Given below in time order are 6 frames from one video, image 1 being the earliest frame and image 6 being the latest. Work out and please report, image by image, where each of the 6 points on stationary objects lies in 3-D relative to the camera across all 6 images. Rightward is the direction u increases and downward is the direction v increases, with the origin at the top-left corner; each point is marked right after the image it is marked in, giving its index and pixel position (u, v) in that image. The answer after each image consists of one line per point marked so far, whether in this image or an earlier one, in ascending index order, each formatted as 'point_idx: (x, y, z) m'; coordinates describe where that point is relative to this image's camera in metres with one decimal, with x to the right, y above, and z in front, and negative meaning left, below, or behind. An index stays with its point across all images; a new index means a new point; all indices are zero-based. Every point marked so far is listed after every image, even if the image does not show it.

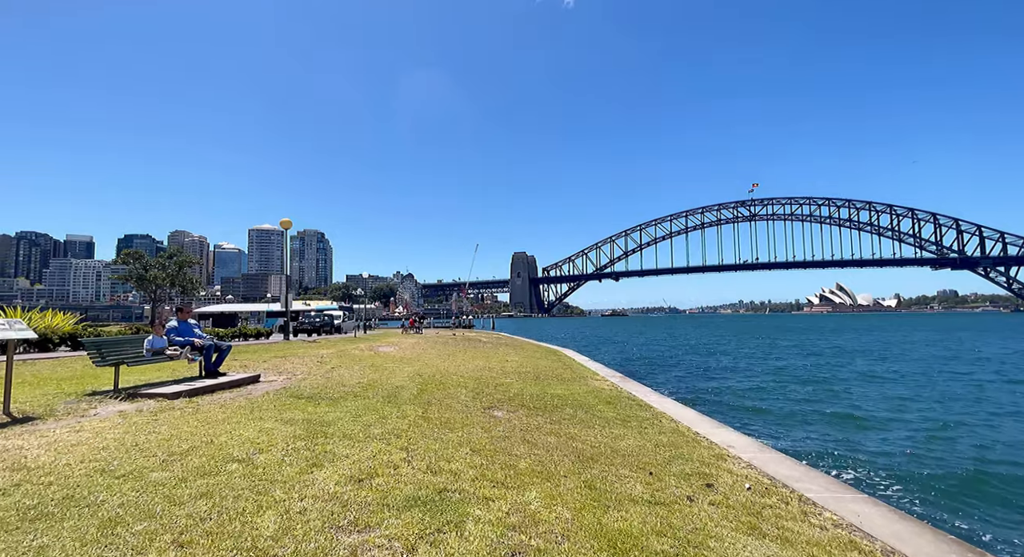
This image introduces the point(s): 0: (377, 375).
0: (-3.0, -2.2, +11.3) m
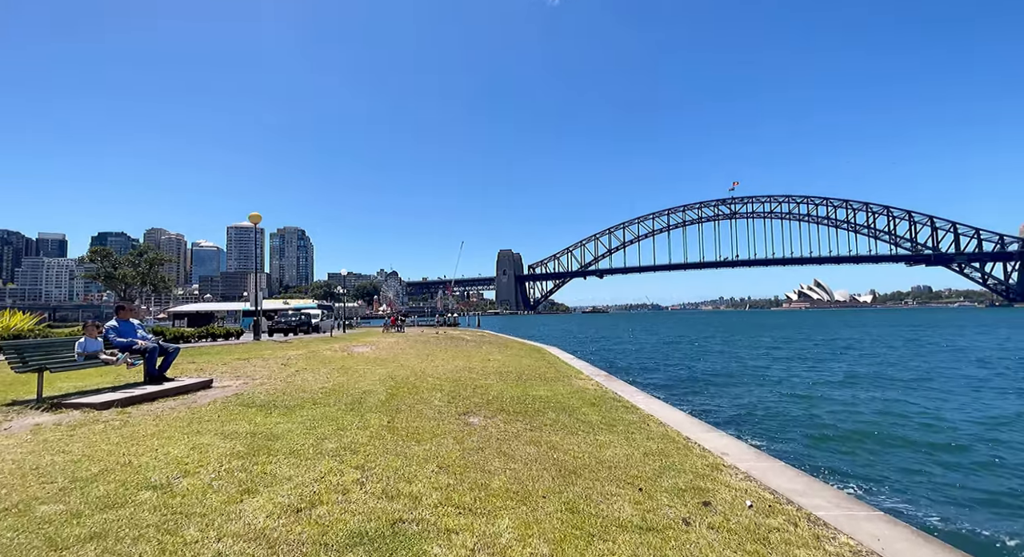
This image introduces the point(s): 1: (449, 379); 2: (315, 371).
0: (-3.5, -2.1, +10.5) m
1: (-1.5, -2.3, +11.8) m
2: (-4.5, -2.1, +11.5) m
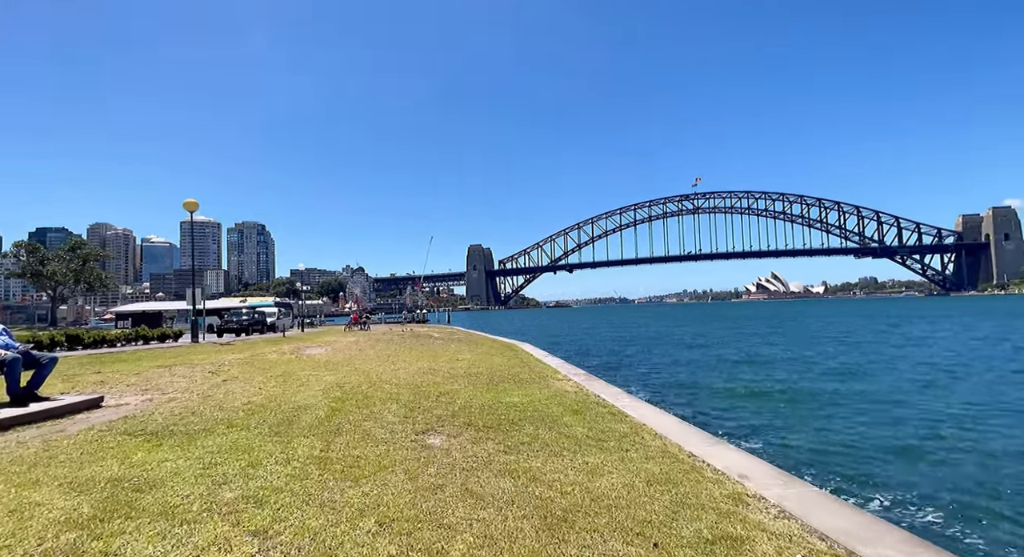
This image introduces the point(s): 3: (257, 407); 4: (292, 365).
0: (-4.0, -1.9, +8.9) m
1: (-2.1, -2.1, +10.3) m
2: (-5.0, -2.0, +9.8) m
3: (-3.6, -1.8, +7.2) m
4: (-5.5, -2.2, +12.9) m
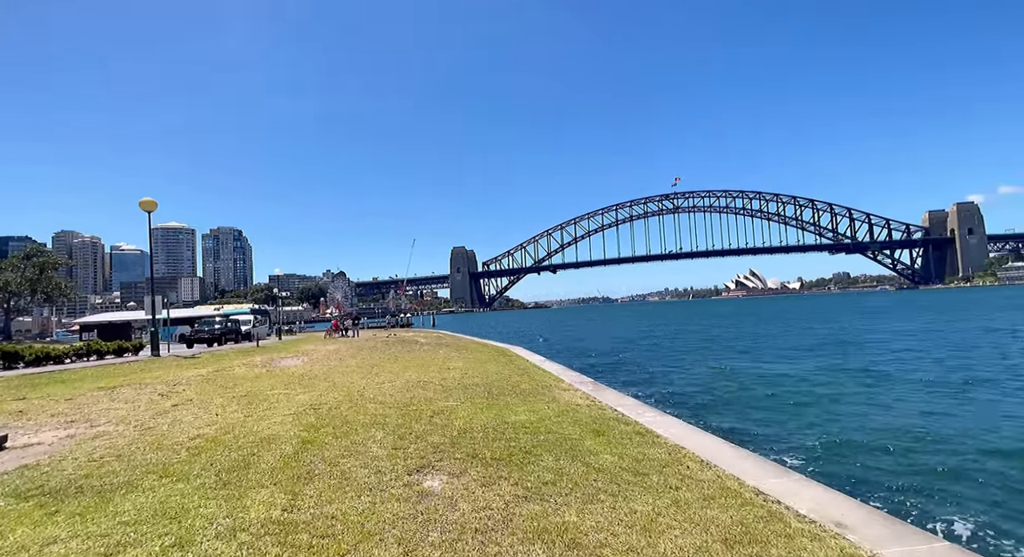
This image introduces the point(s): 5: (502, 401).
0: (-3.9, -2.0, +7.4) m
1: (-2.0, -2.2, +8.8) m
2: (-5.0, -2.0, +8.2) m
3: (-3.4, -1.8, +5.8) m
4: (-5.5, -2.3, +11.3) m
5: (-0.2, -2.3, +9.7) m
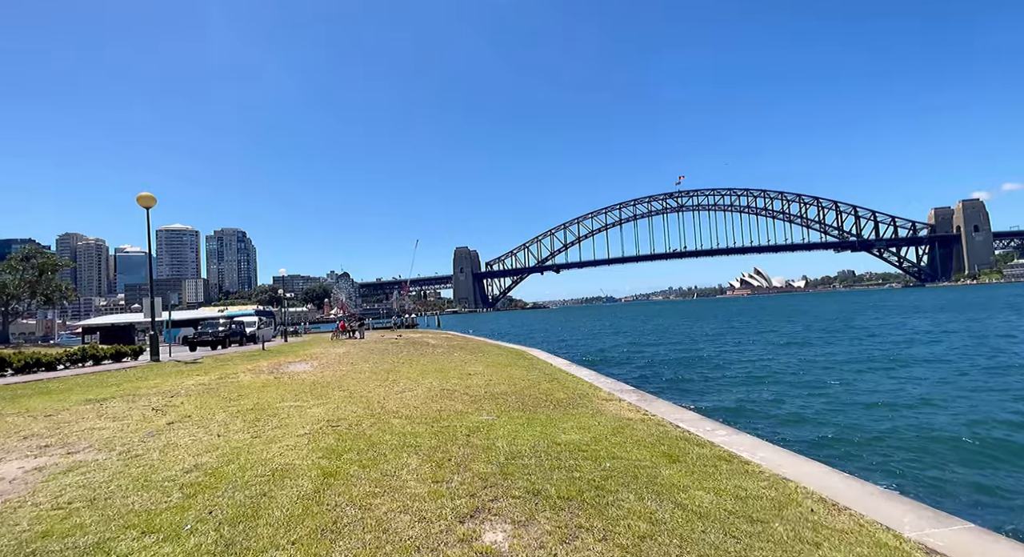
0: (-3.2, -2.0, +6.3) m
1: (-1.3, -2.1, +7.7) m
2: (-4.3, -2.0, +7.1) m
3: (-2.8, -1.8, +4.6) m
4: (-4.9, -2.3, +10.2) m
5: (+0.5, -2.2, +8.5) m
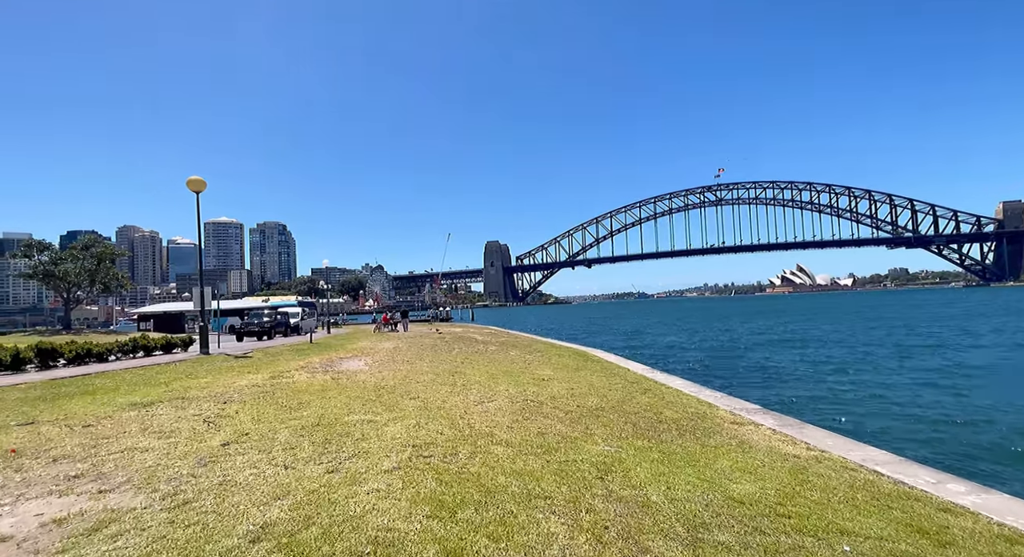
0: (-1.7, -1.8, +4.8) m
1: (+0.2, -2.0, +6.1) m
2: (-2.7, -1.9, +5.7) m
3: (-1.4, -1.7, +3.1) m
4: (-3.1, -2.1, +8.8) m
5: (+2.1, -2.2, +6.8) m
